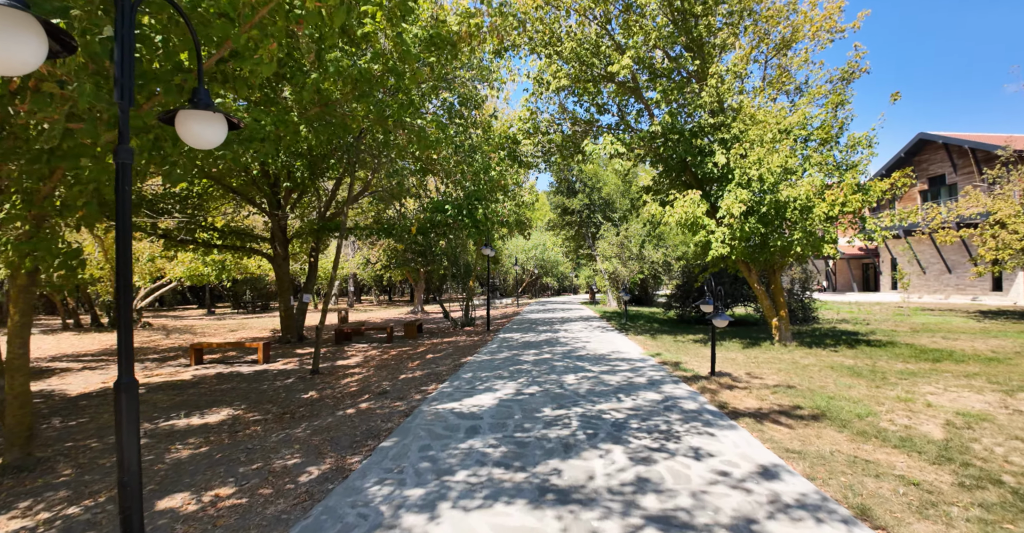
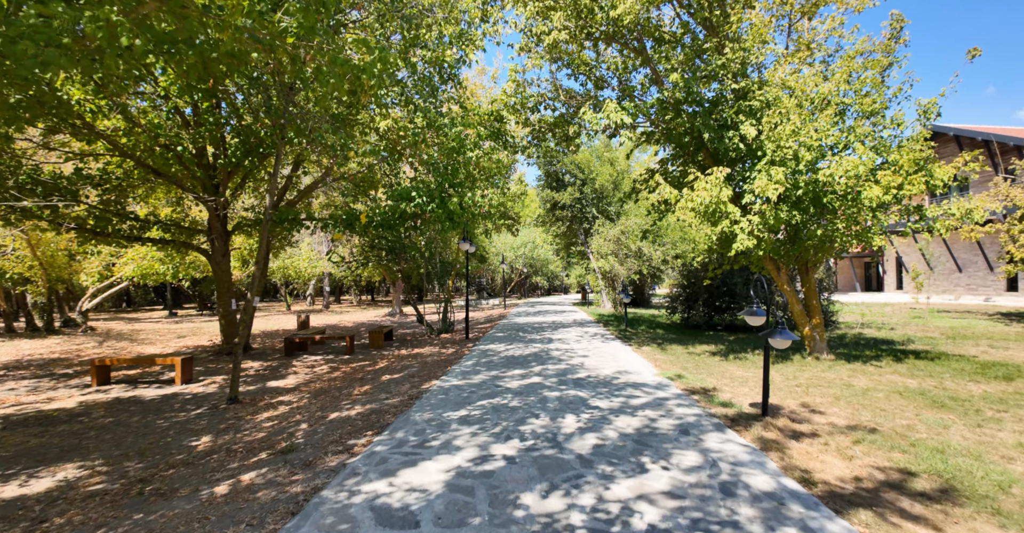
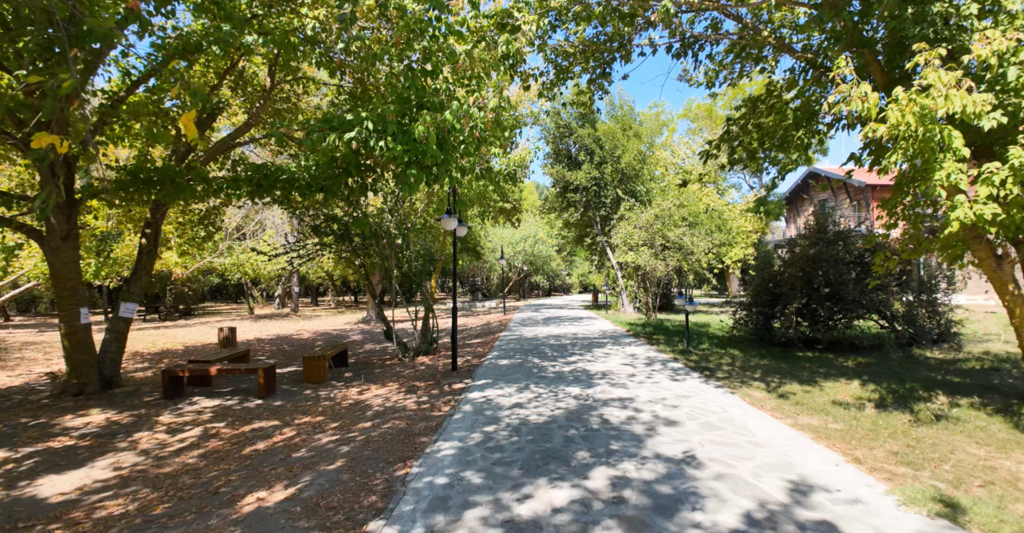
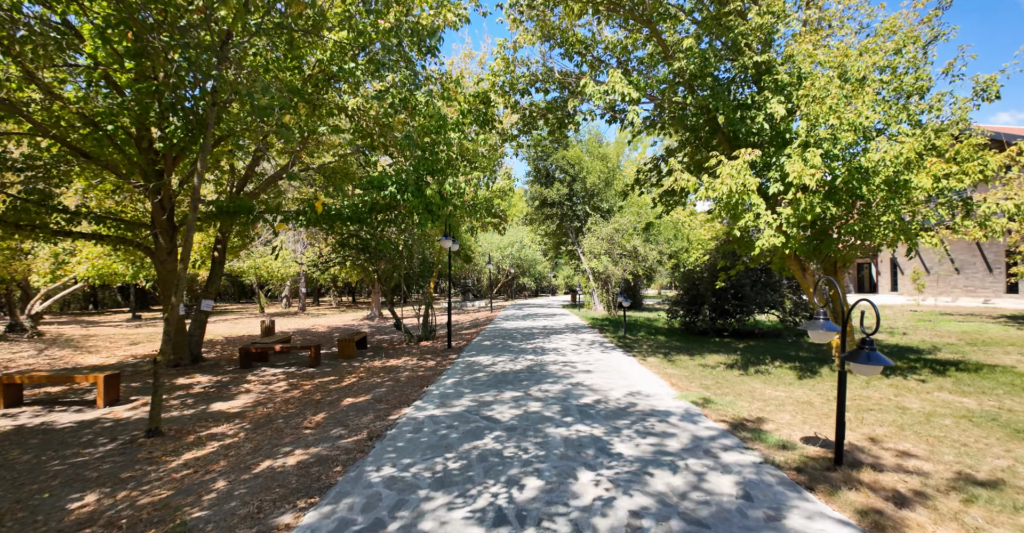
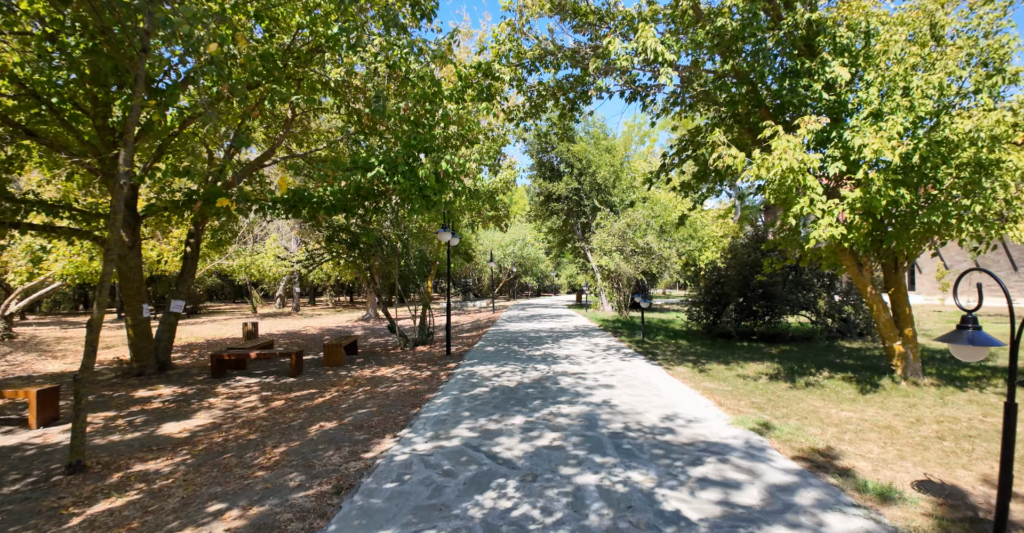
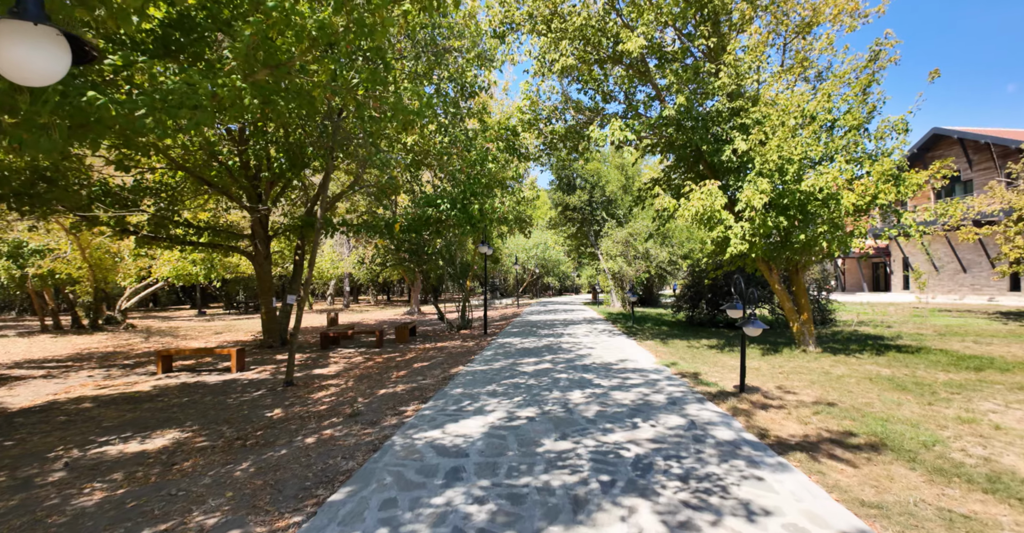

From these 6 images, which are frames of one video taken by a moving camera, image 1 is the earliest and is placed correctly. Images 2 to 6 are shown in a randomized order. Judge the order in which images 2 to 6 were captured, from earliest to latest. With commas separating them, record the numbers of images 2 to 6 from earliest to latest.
6, 2, 4, 5, 3
